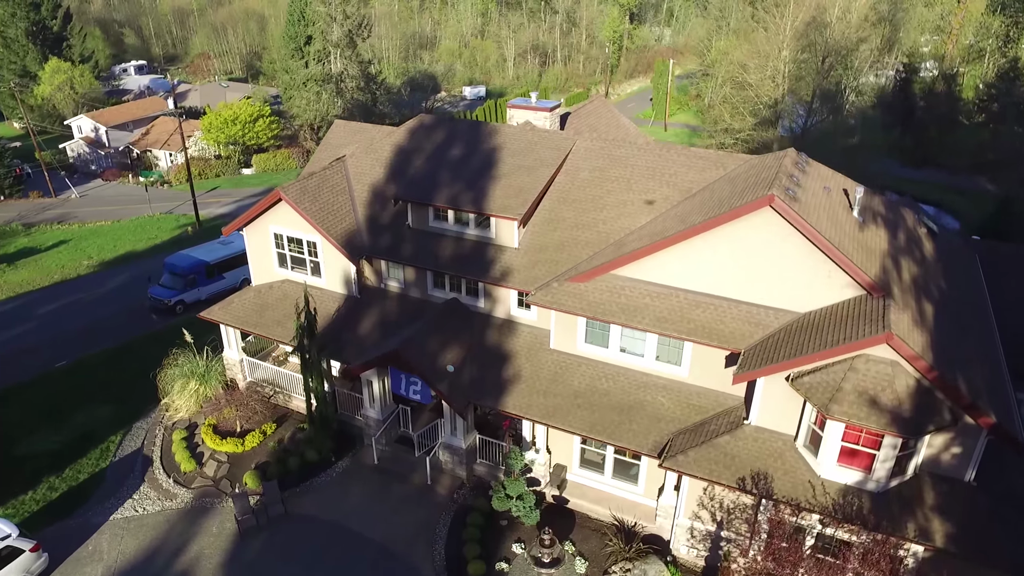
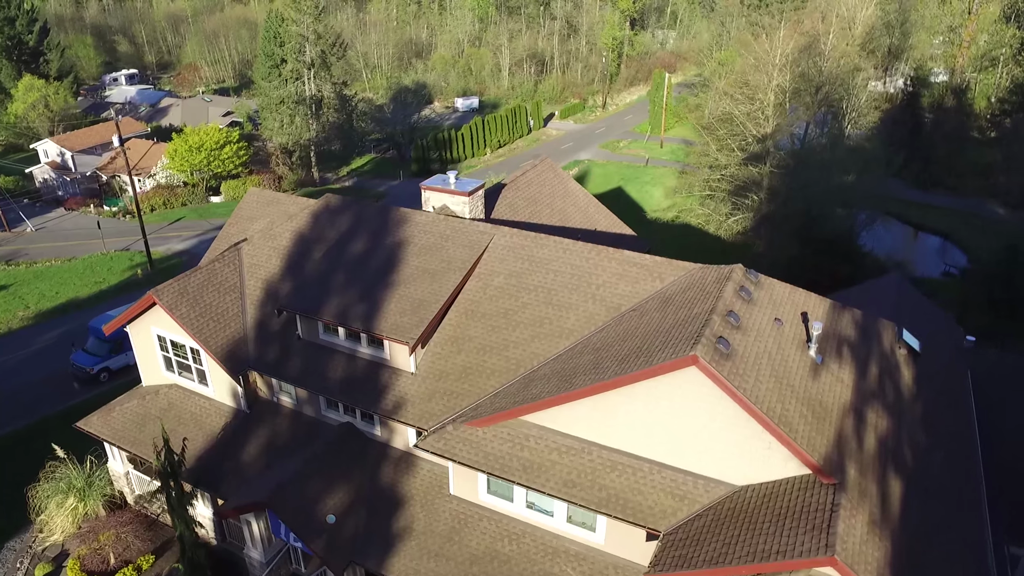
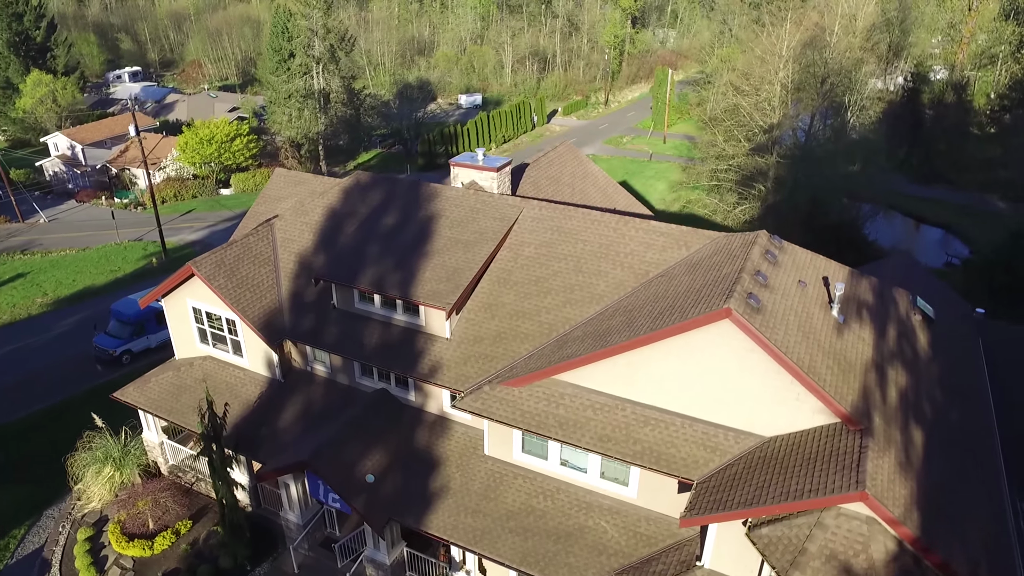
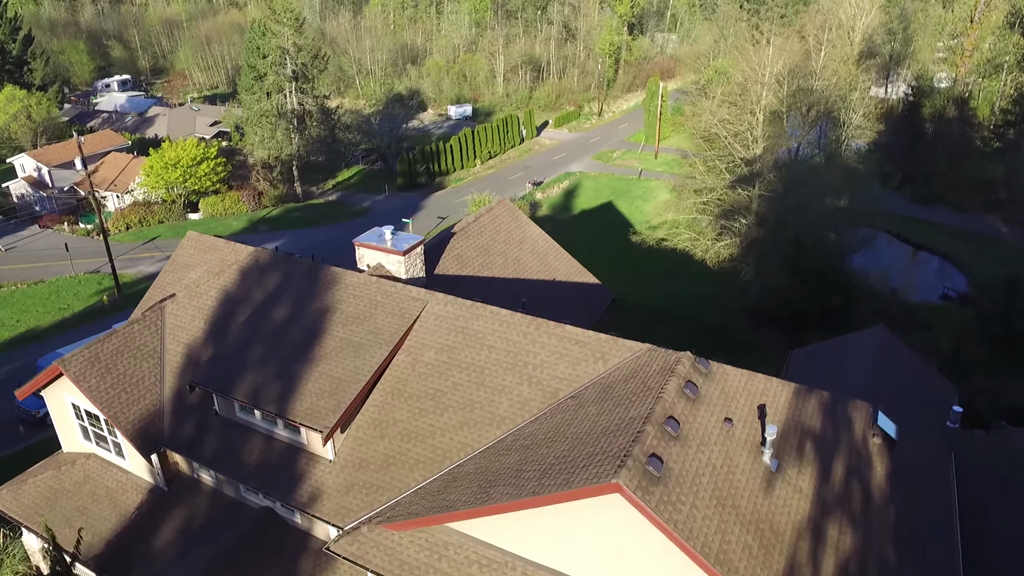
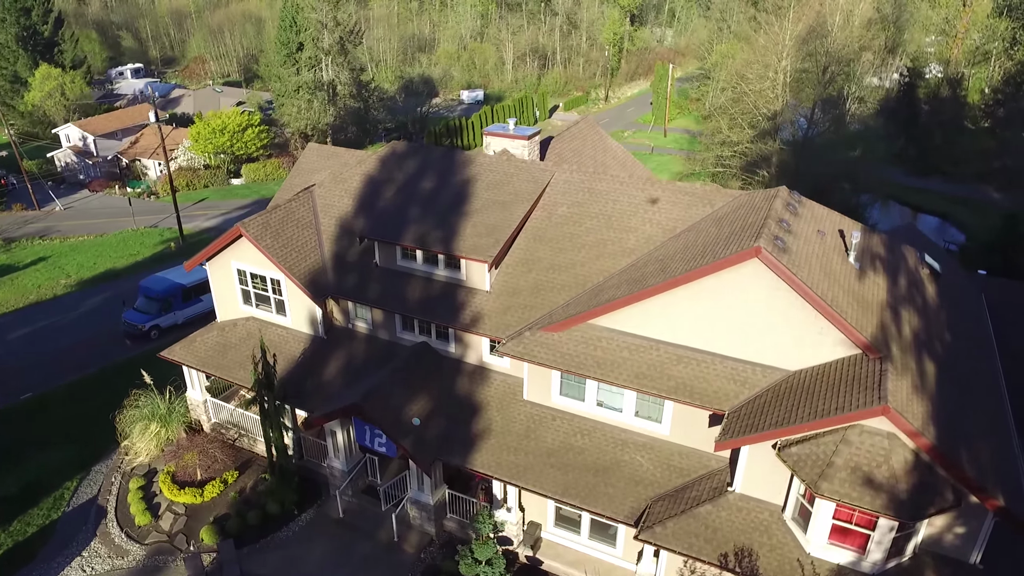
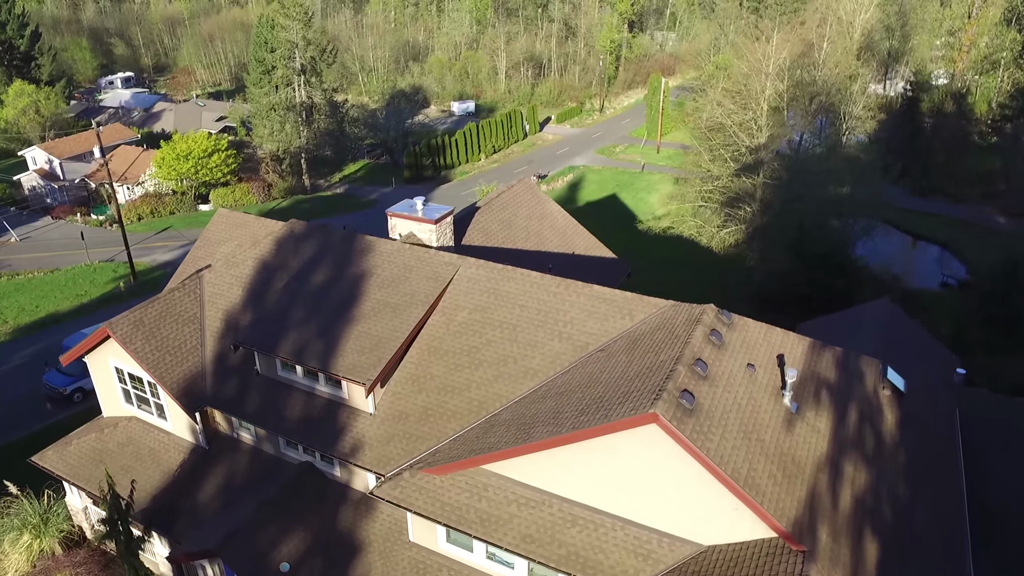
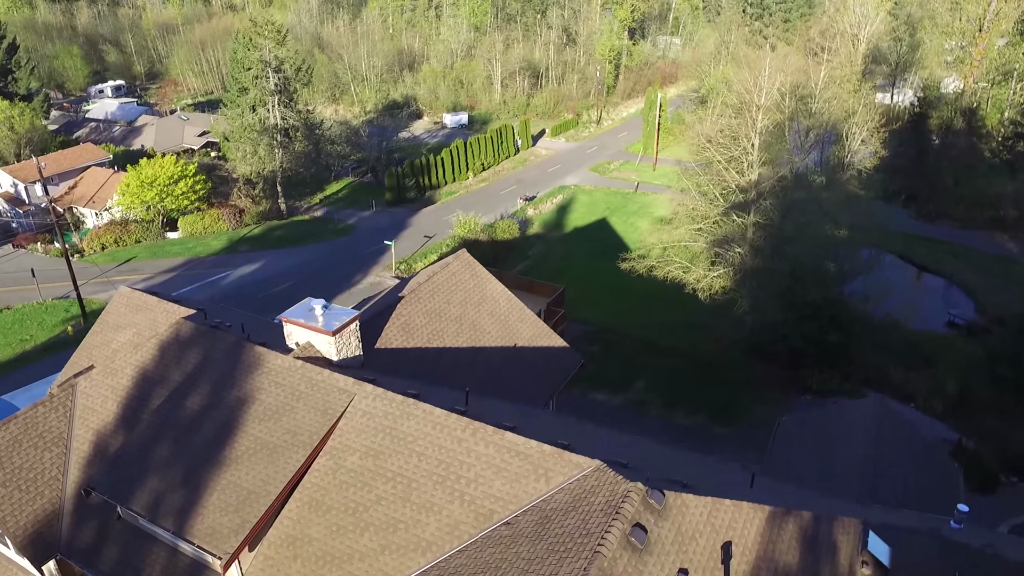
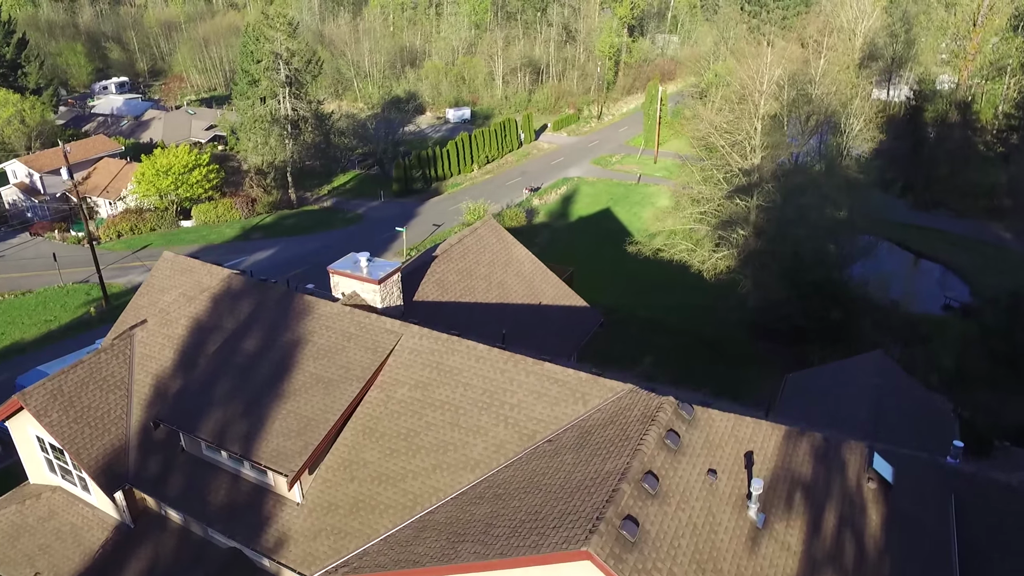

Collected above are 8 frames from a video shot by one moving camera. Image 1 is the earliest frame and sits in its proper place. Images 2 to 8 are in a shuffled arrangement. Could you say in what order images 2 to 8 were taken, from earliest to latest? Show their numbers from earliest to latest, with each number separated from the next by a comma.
5, 3, 2, 6, 4, 8, 7
